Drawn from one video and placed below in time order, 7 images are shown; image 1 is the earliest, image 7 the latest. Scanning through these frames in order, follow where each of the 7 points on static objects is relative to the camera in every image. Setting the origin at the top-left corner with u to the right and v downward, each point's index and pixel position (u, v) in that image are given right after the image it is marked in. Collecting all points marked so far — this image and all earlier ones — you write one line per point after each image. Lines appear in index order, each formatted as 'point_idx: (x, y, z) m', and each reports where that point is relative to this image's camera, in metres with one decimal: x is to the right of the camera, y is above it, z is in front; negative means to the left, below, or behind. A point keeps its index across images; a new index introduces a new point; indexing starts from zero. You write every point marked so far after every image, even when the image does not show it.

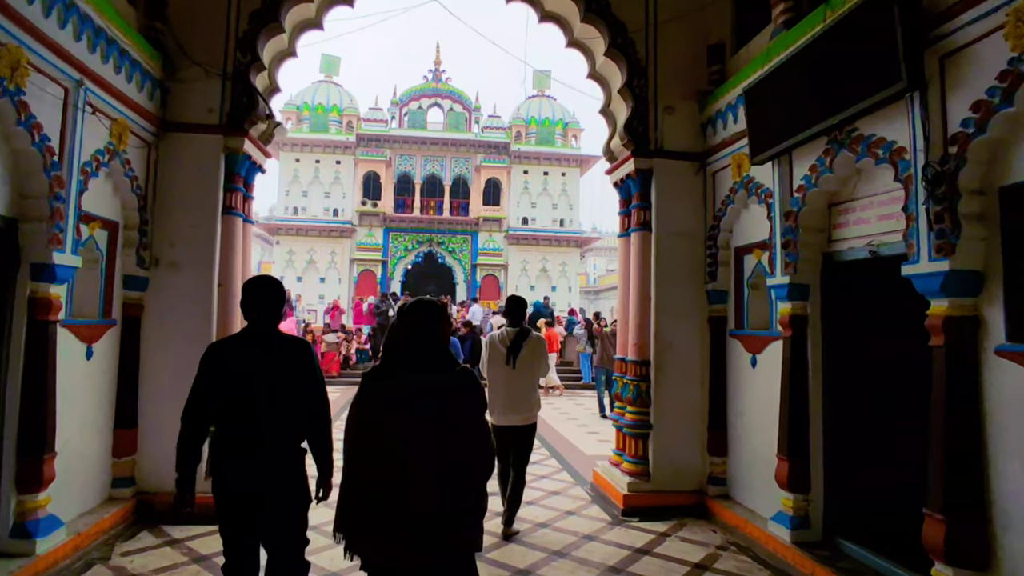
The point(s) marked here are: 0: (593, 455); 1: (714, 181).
0: (+0.8, -1.7, +6.1) m
1: (+1.5, +0.8, +4.5) m
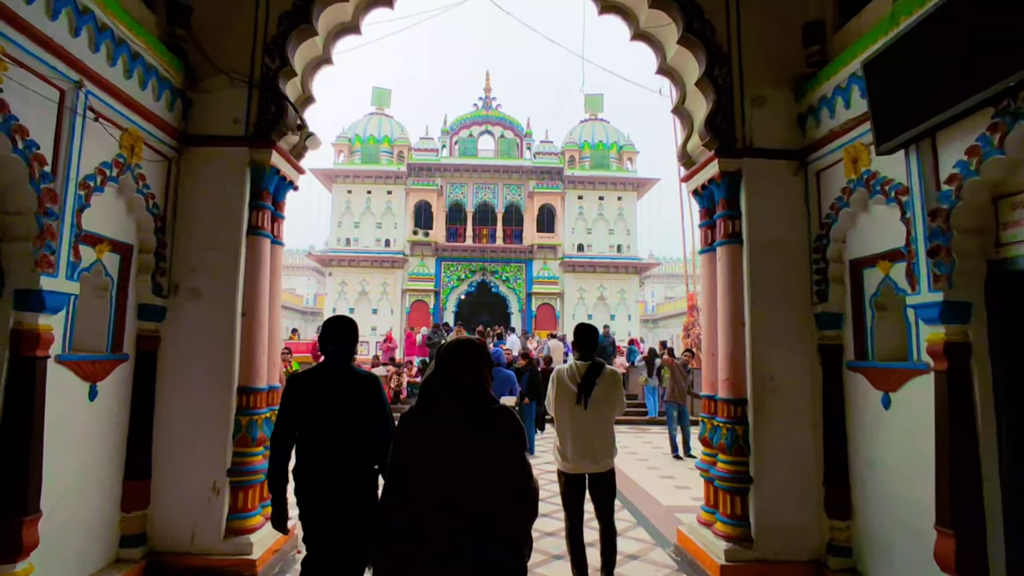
0: (+1.4, -1.9, +5.3) m
1: (+1.9, +0.7, +3.7) m
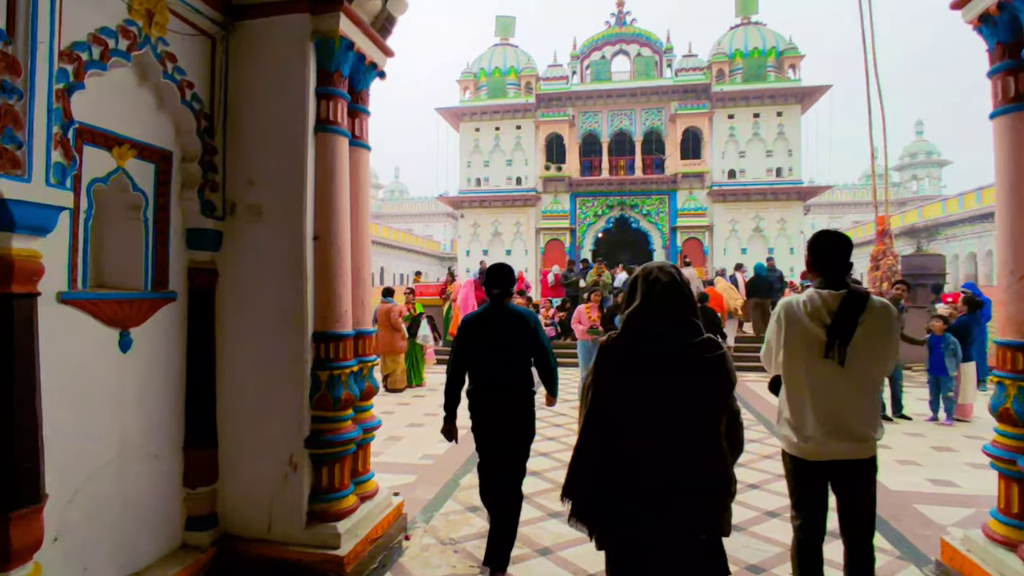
0: (+2.5, -1.3, +3.8) m
1: (+2.5, +1.1, +1.9) m
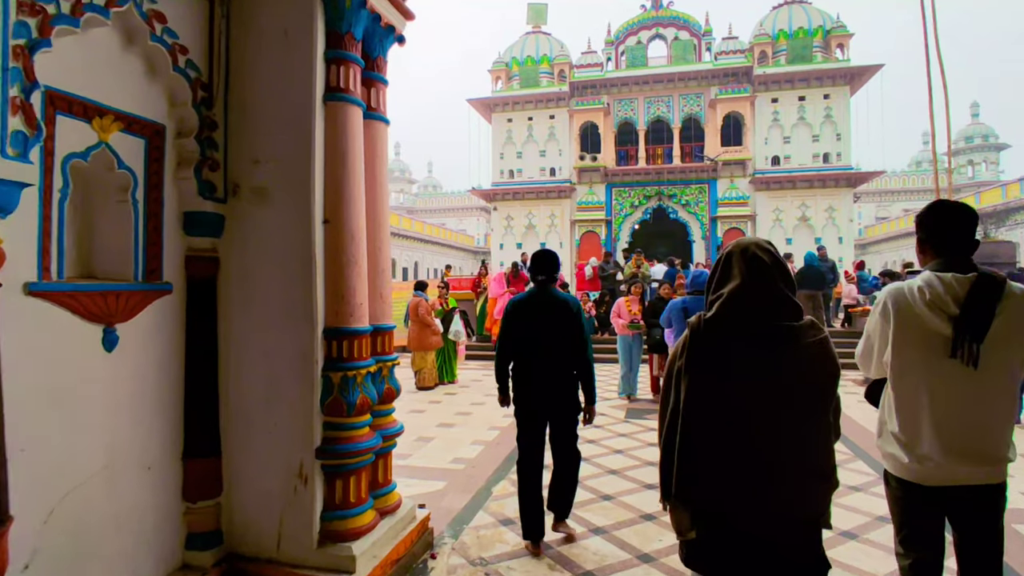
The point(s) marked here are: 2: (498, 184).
0: (+2.7, -1.2, +3.3) m
1: (+2.6, +1.2, +1.4) m
2: (-0.5, +3.5, +20.0) m
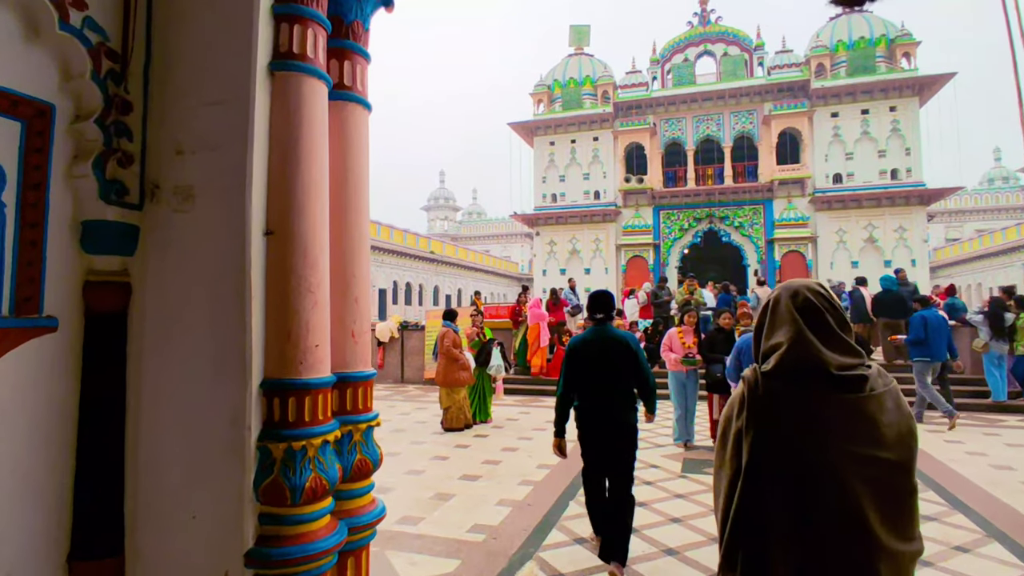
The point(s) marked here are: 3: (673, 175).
0: (+2.8, -1.4, +2.3) m
1: (+2.6, +1.1, +0.5) m
2: (+0.9, +2.6, +19.4) m
3: (+5.0, +3.5, +18.6) m
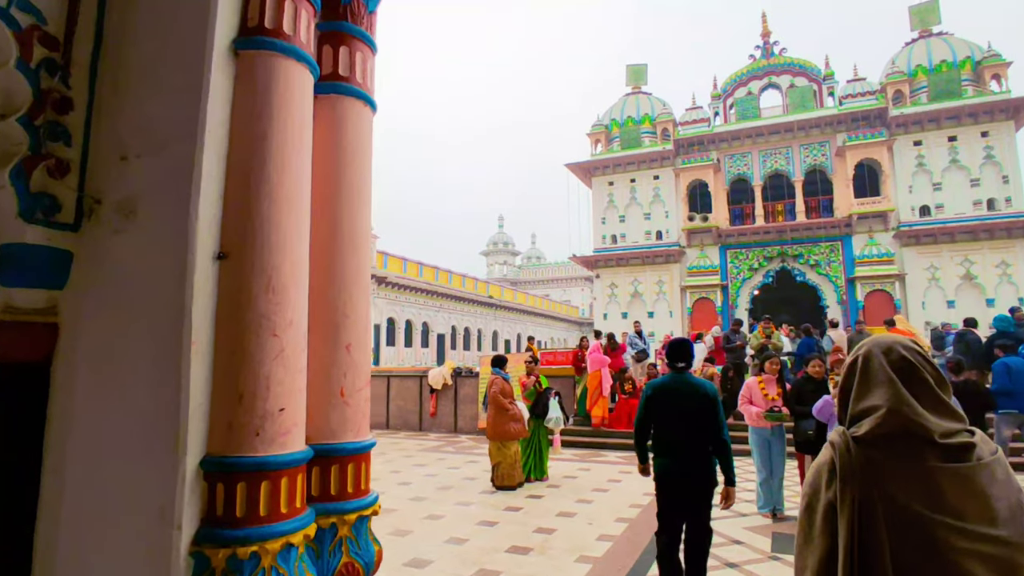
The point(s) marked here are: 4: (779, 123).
0: (+3.0, -1.5, +1.4) m
1: (+2.5, +1.2, -0.1) m
2: (+2.8, +1.2, +18.8) m
3: (+6.8, +2.3, +17.7) m
4: (+7.7, +4.7, +17.0) m
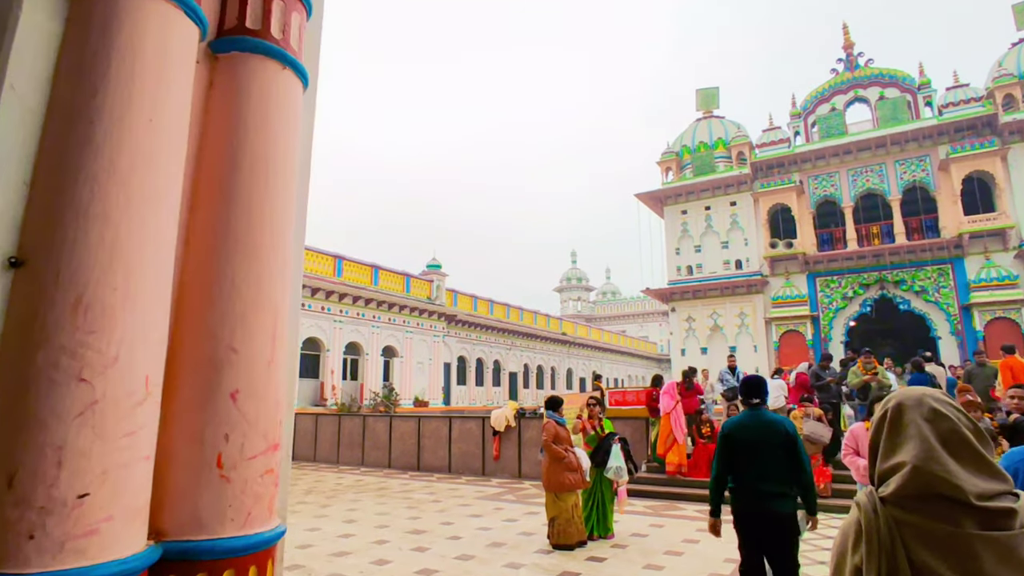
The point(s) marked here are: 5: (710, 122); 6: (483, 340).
0: (+2.9, -1.4, +0.4) m
1: (+2.2, +1.3, -0.9) m
2: (+4.9, +0.2, +17.9) m
3: (+8.7, +1.4, +16.3) m
4: (+9.4, +3.9, +15.7) m
5: (+6.5, +5.4, +19.4) m
6: (-1.0, -1.7, +19.9) m
